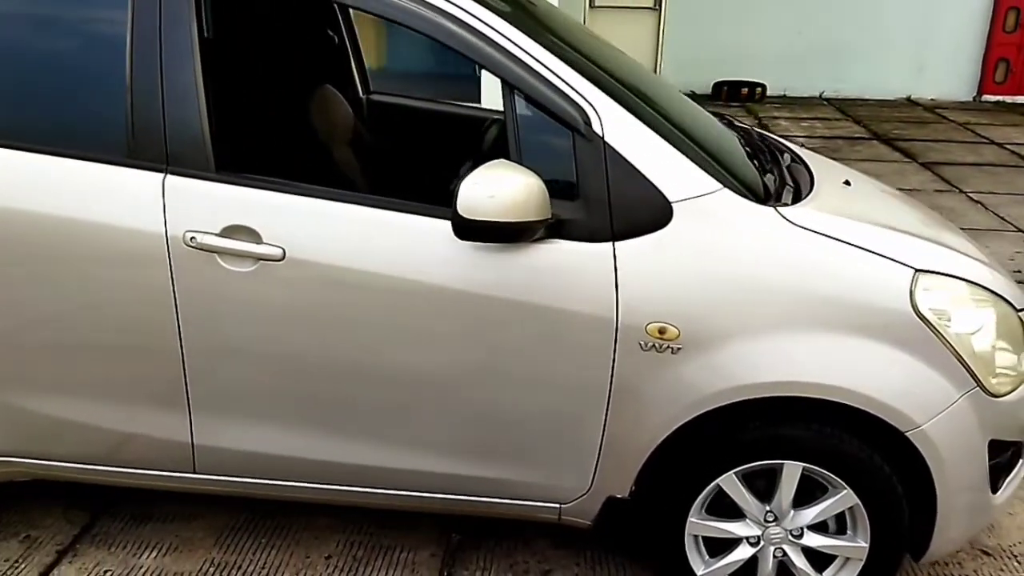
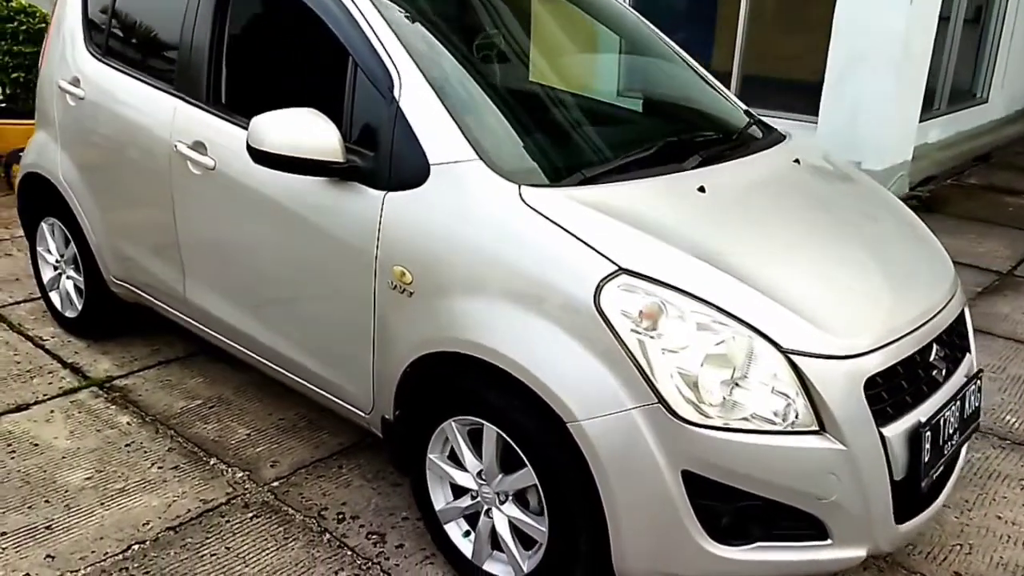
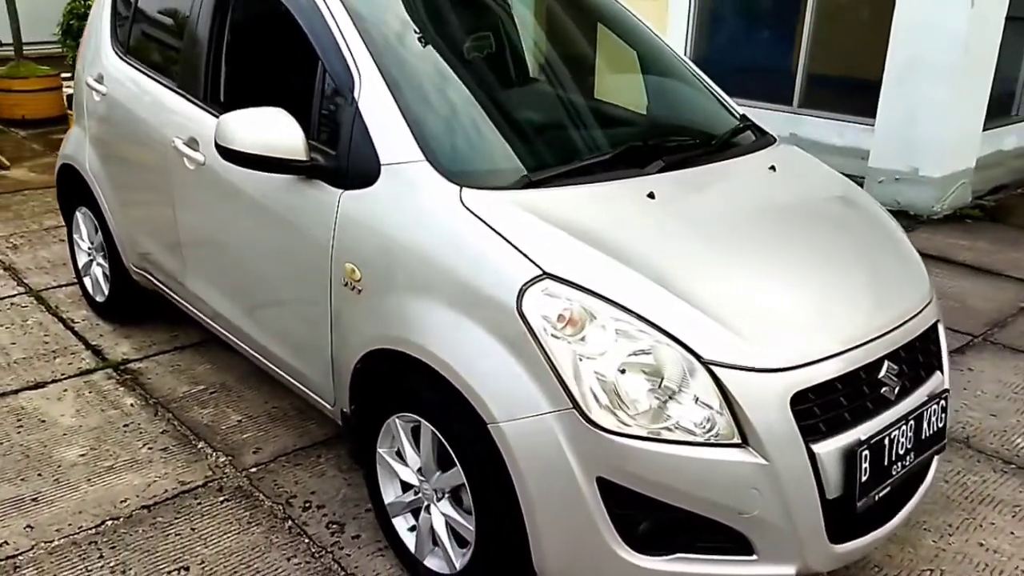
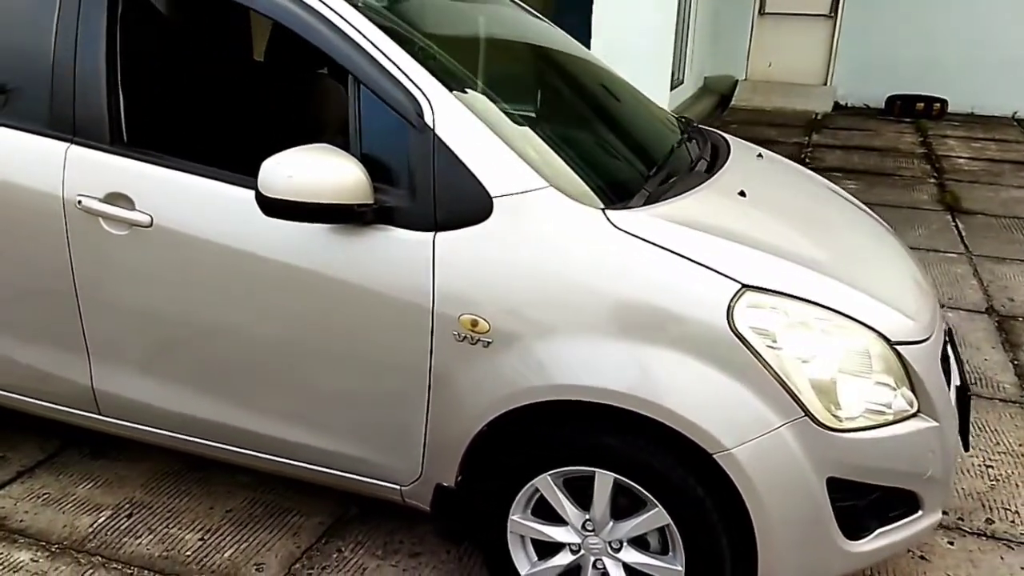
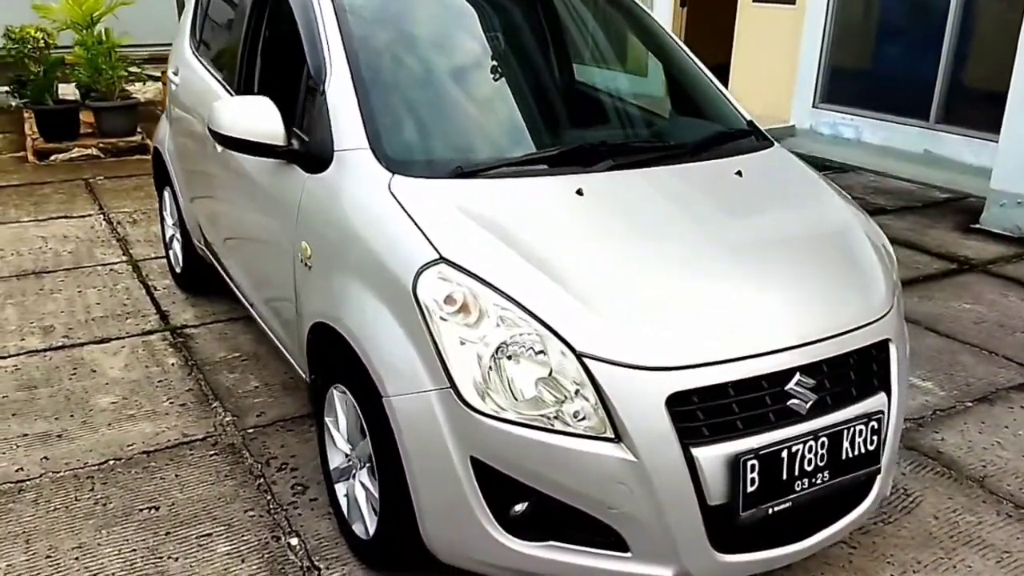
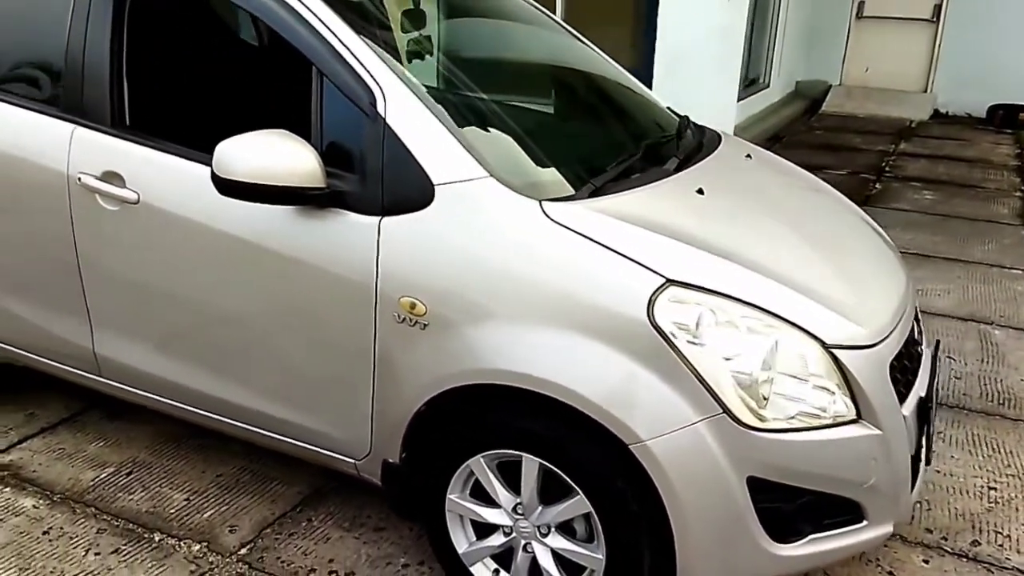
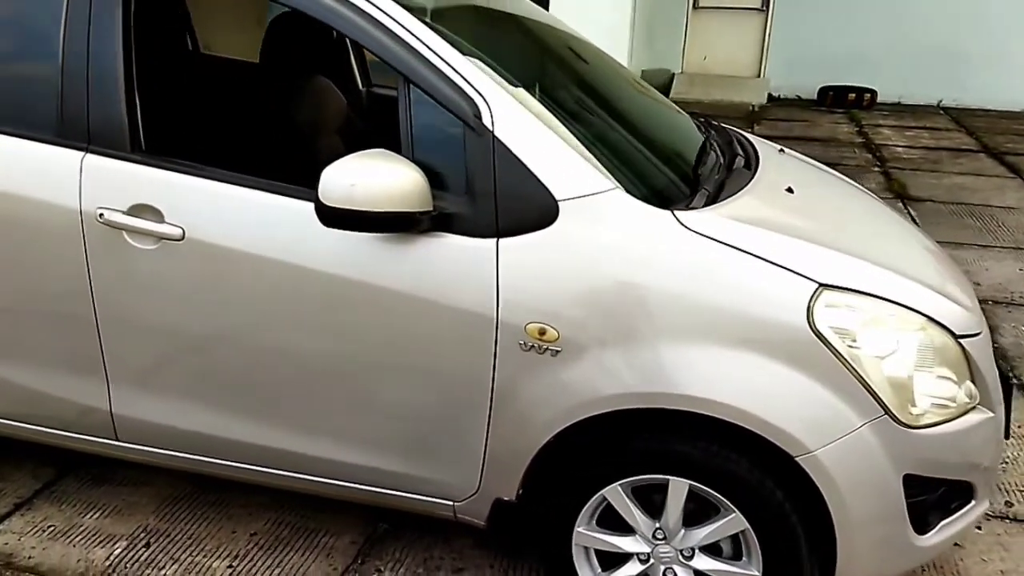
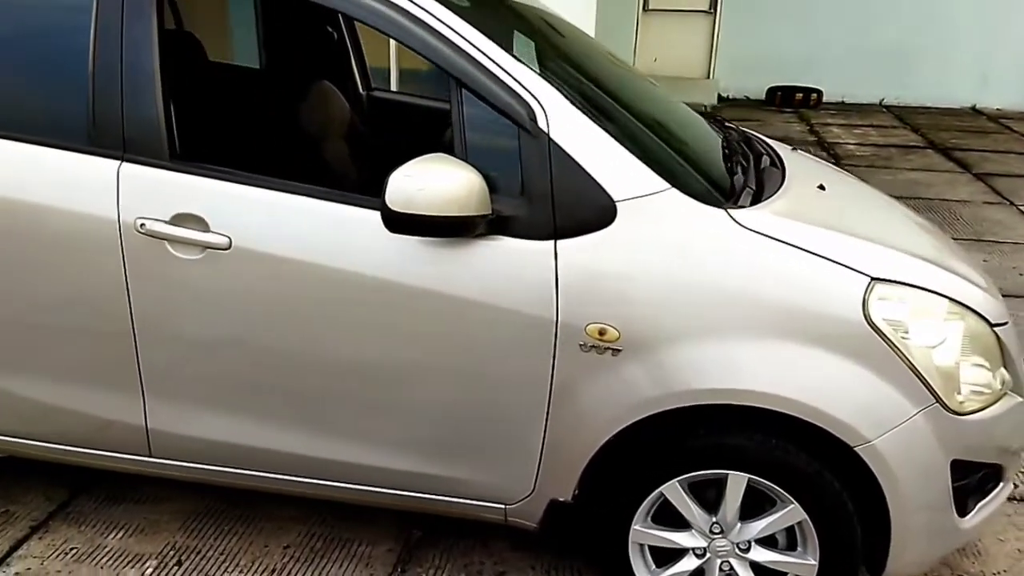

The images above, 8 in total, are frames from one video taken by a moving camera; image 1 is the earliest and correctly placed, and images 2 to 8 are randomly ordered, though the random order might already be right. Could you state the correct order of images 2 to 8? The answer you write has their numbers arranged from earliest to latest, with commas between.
8, 7, 4, 6, 2, 3, 5
